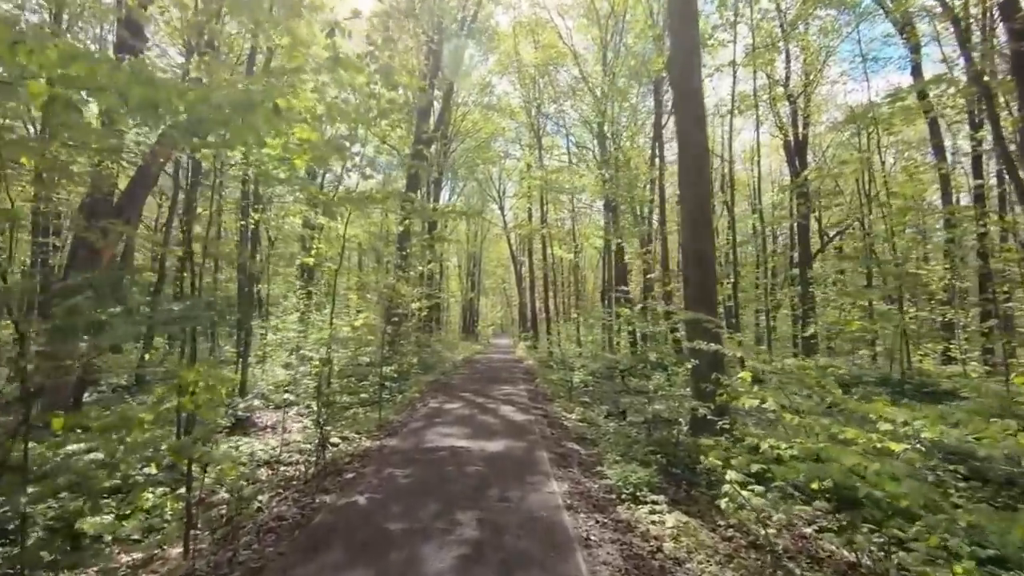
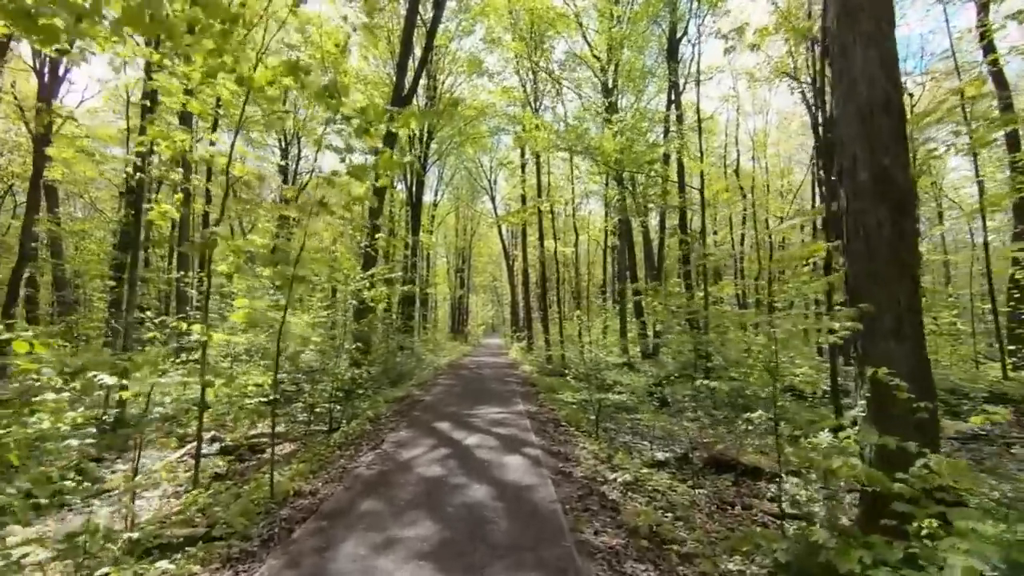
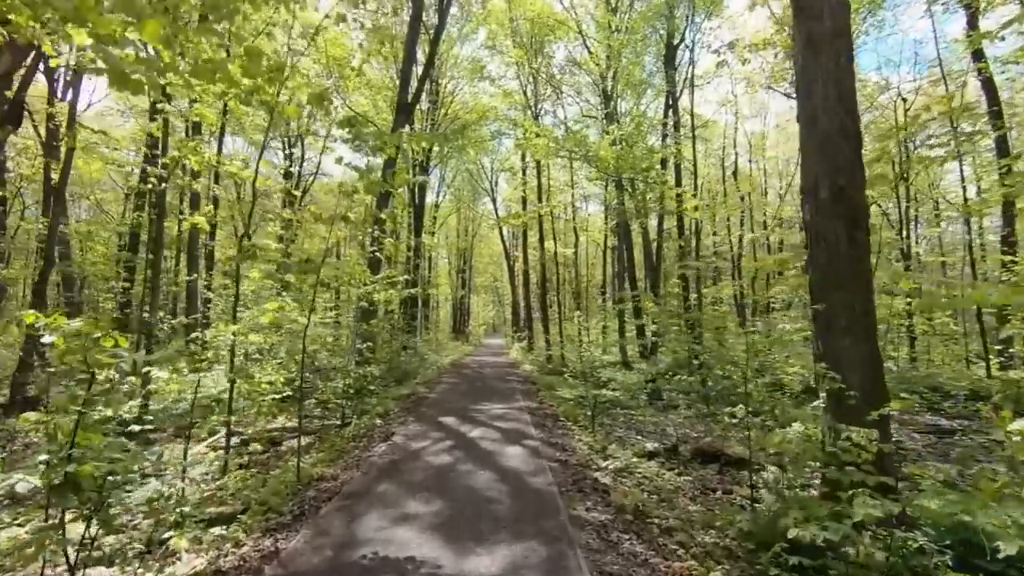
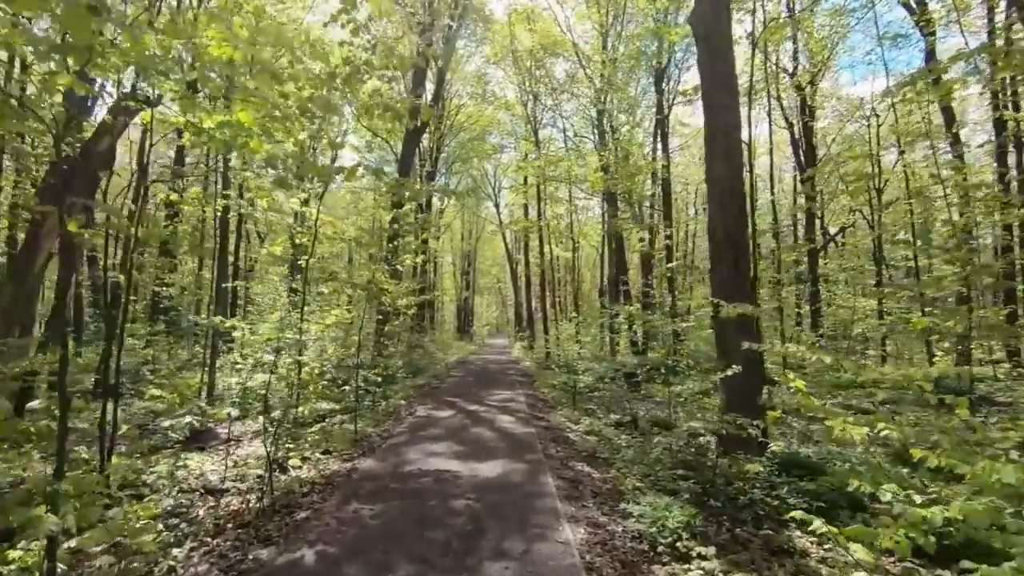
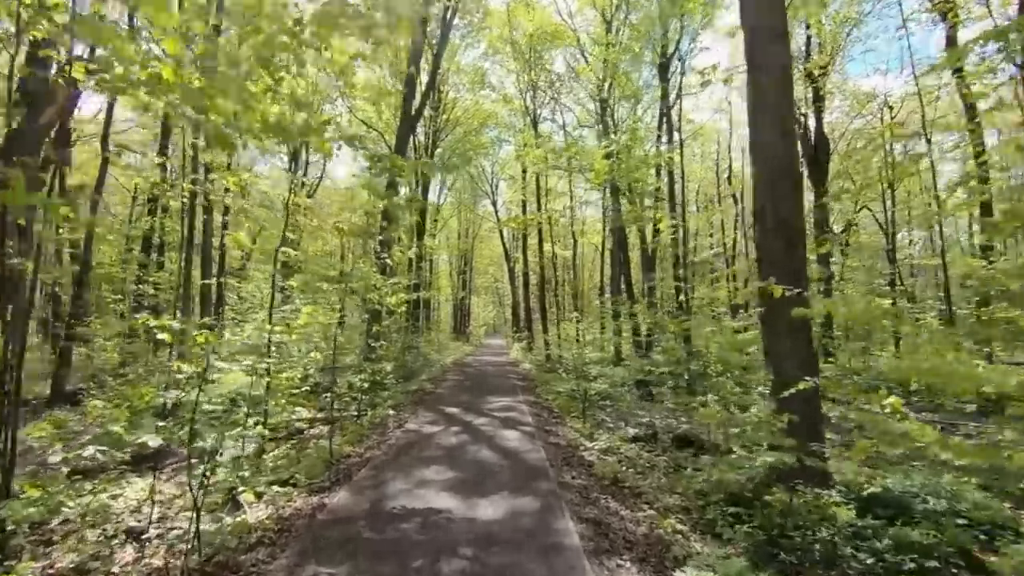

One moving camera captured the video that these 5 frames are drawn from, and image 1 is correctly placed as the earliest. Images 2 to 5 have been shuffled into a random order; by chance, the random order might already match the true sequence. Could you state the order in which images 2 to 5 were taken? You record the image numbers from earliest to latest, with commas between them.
4, 5, 3, 2
